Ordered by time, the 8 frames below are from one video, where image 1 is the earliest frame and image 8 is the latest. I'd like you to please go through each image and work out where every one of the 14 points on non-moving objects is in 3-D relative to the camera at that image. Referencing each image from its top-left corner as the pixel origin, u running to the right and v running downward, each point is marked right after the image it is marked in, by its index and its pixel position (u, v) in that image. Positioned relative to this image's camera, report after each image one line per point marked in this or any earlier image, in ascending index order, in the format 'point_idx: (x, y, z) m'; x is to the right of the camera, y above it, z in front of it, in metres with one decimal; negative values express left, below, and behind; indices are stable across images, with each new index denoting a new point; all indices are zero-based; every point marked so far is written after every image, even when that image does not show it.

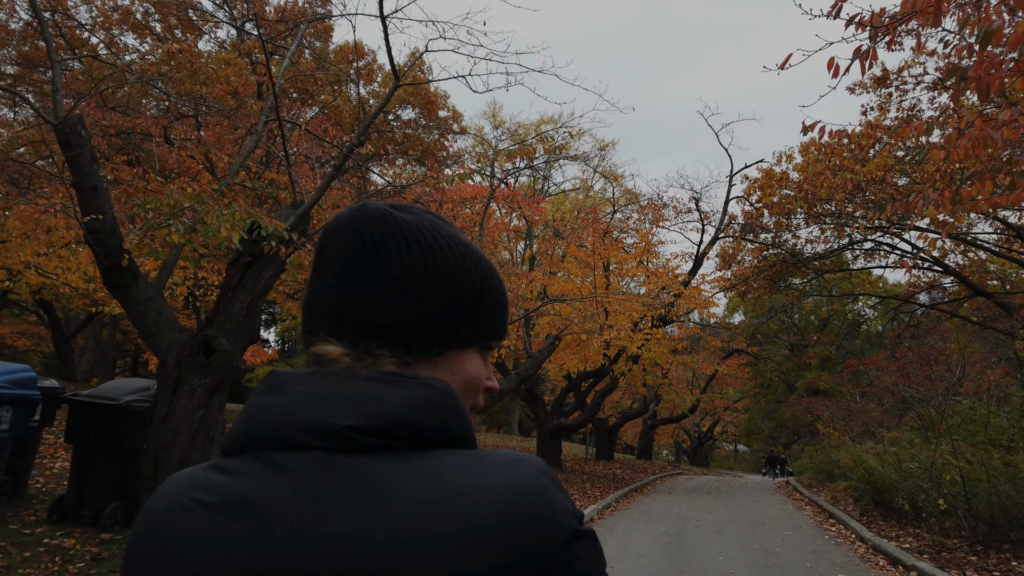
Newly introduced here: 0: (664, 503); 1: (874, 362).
0: (+2.5, -3.5, +12.1) m
1: (+9.4, -1.9, +19.3) m
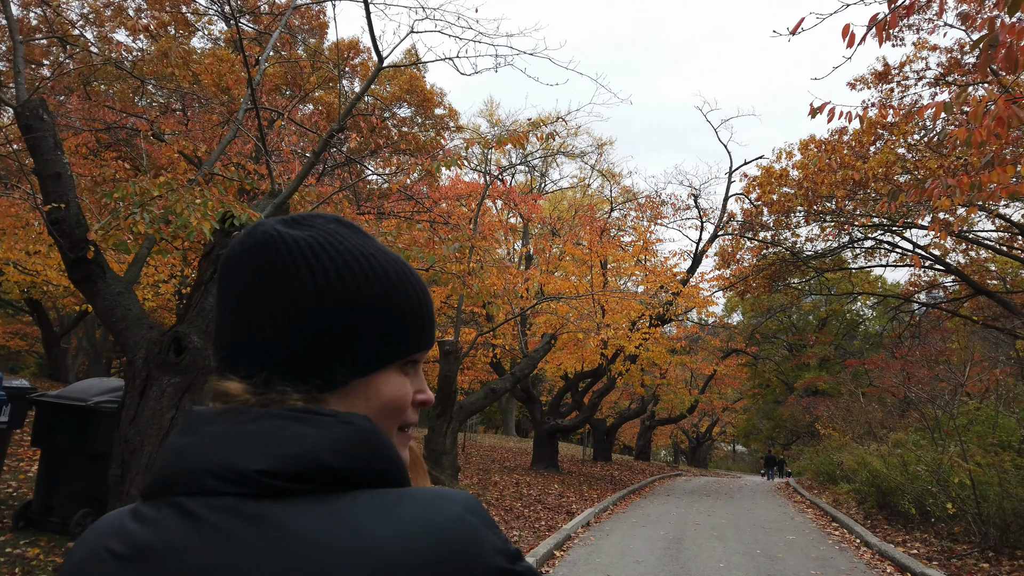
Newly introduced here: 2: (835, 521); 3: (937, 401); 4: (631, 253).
0: (+2.4, -3.5, +11.9) m
1: (+9.3, -1.9, +19.1) m
2: (+4.4, -3.1, +9.8) m
3: (+6.1, -1.6, +10.6) m
4: (+2.2, +0.7, +13.8) m
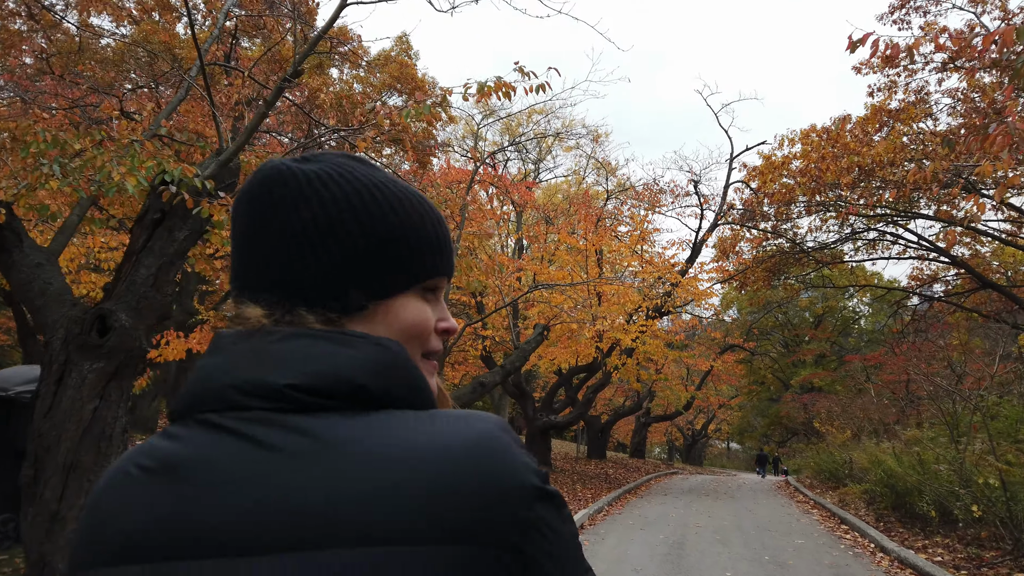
0: (+2.3, -3.4, +11.4) m
1: (+9.1, -1.8, +18.7) m
2: (+4.2, -3.0, +9.4) m
3: (+6.0, -1.5, +10.1) m
4: (+2.1, +0.8, +13.3) m
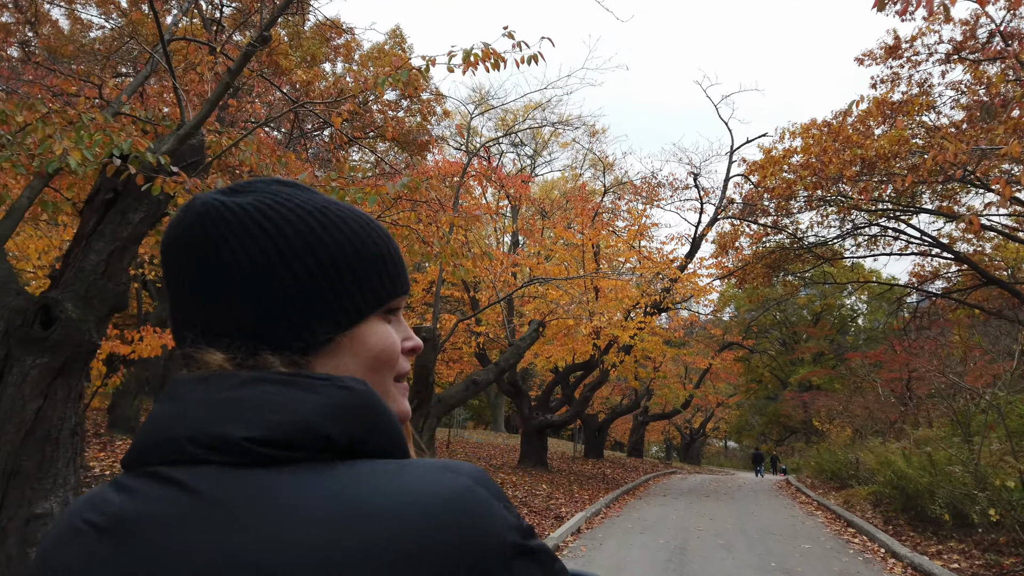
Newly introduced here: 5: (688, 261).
0: (+2.2, -3.3, +11.2) m
1: (+9.0, -1.7, +18.5) m
2: (+4.2, -2.9, +9.1) m
3: (+5.9, -1.5, +9.9) m
4: (+2.0, +0.9, +13.1) m
5: (+2.9, +0.5, +12.3) m
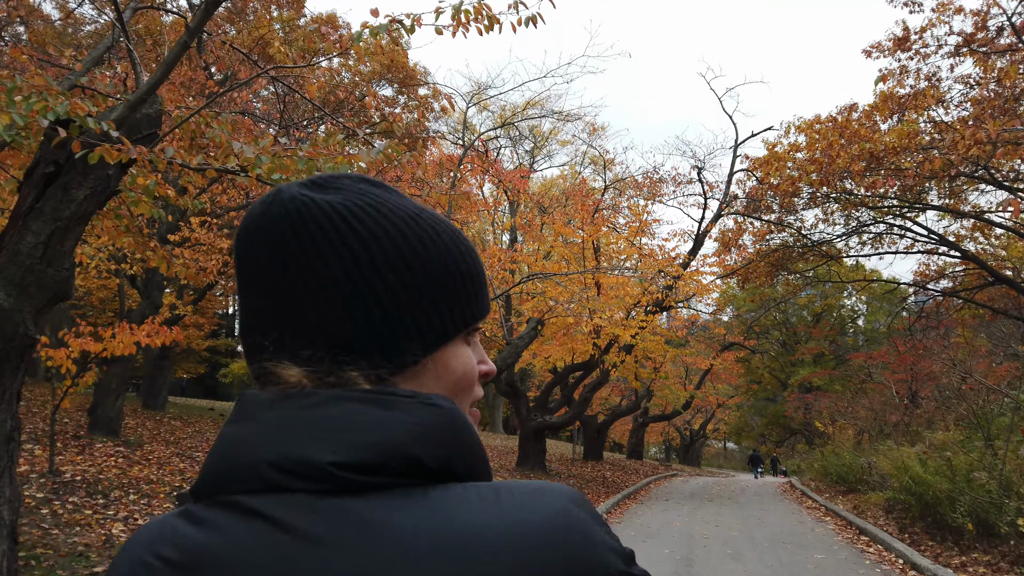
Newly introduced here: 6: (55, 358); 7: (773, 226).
0: (+2.2, -3.3, +10.9) m
1: (+9.0, -1.7, +18.2) m
2: (+4.1, -2.9, +8.8) m
3: (+5.9, -1.4, +9.6) m
4: (+1.9, +0.9, +12.7) m
5: (+2.9, +0.5, +12.0) m
6: (-3.1, -0.5, +5.0) m
7: (+5.0, +1.2, +14.4) m
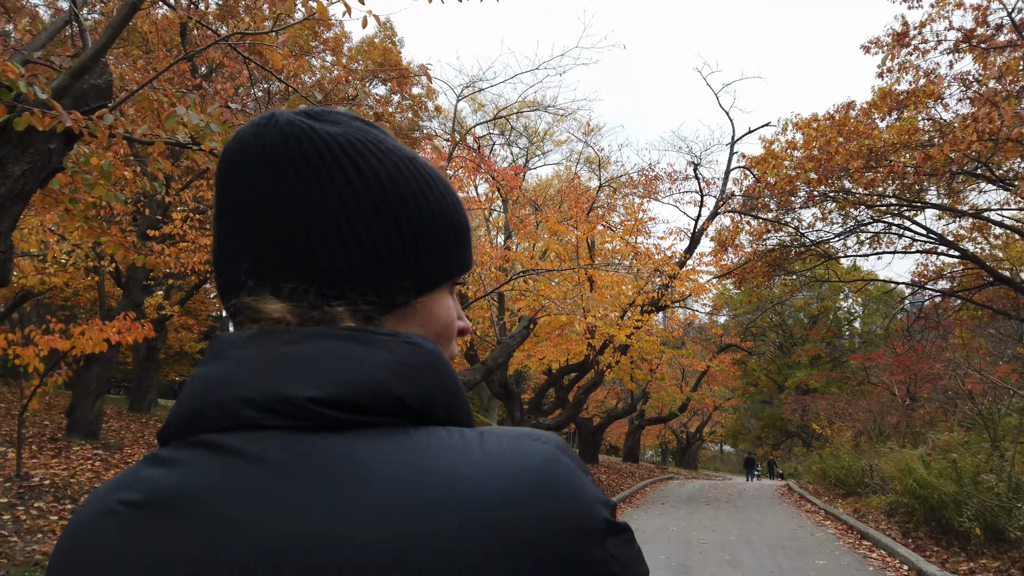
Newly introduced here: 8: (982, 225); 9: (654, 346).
0: (+2.1, -3.3, +10.7) m
1: (+8.9, -1.7, +18.0) m
2: (+4.1, -2.8, +8.6) m
3: (+5.8, -1.4, +9.4) m
4: (+1.8, +0.9, +12.5) m
5: (+2.7, +0.5, +11.8) m
6: (-3.2, -0.4, +4.8) m
7: (+4.9, +1.2, +14.2) m
8: (+8.3, +1.1, +13.2) m
9: (+2.6, -1.1, +13.8) m
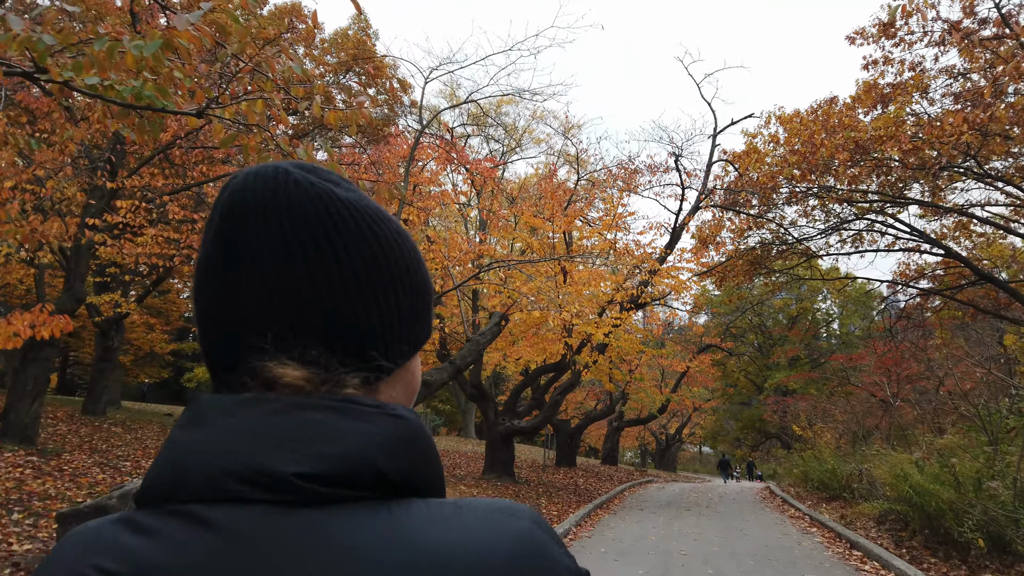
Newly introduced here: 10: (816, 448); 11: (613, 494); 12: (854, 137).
0: (+1.7, -3.2, +10.3) m
1: (+8.3, -1.7, +17.8) m
2: (+3.7, -2.8, +8.2) m
3: (+5.4, -1.4, +9.1) m
4: (+1.4, +1.0, +12.1) m
5: (+2.4, +0.5, +11.4) m
6: (-3.4, -0.4, +4.3) m
7: (+4.5, +1.2, +13.9) m
8: (+7.8, +1.1, +12.9) m
9: (+2.2, -1.0, +13.4) m
10: (+7.9, -4.2, +19.5) m
11: (+2.1, -4.2, +15.2) m
12: (+5.3, +2.3, +11.7) m
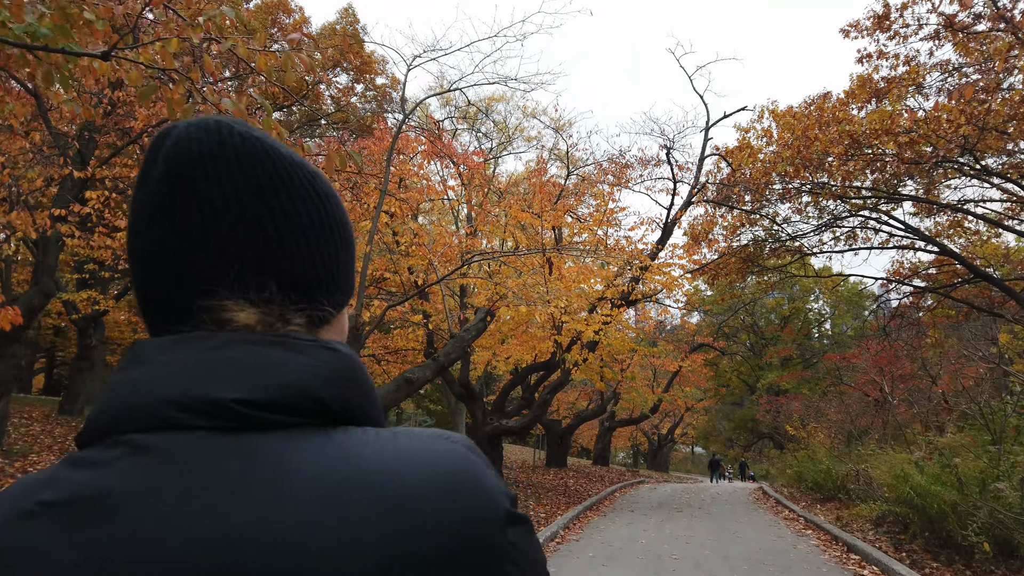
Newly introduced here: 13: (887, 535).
0: (+1.5, -3.2, +10.0) m
1: (+8.1, -1.6, +17.6) m
2: (+3.6, -2.8, +8.0) m
3: (+5.3, -1.3, +8.9) m
4: (+1.3, +1.0, +11.9) m
5: (+2.2, +0.6, +11.2) m
6: (-3.5, -0.3, +4.0) m
7: (+4.3, +1.3, +13.7) m
8: (+7.6, +1.2, +12.8) m
9: (+2.0, -1.0, +13.2) m
10: (+7.6, -4.1, +19.4) m
11: (+1.8, -4.1, +14.9) m
12: (+5.1, +2.4, +11.5) m
13: (+4.2, -2.8, +8.6) m
